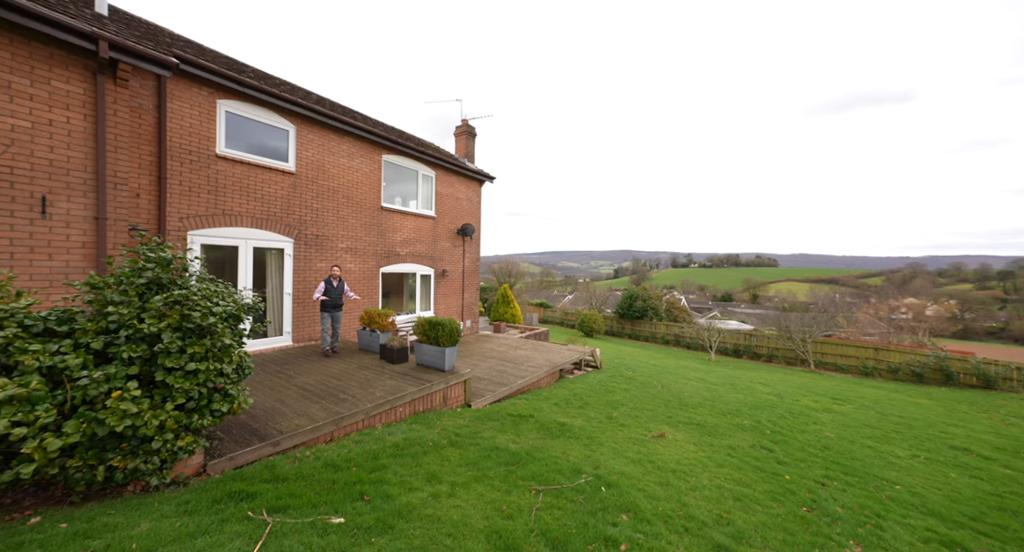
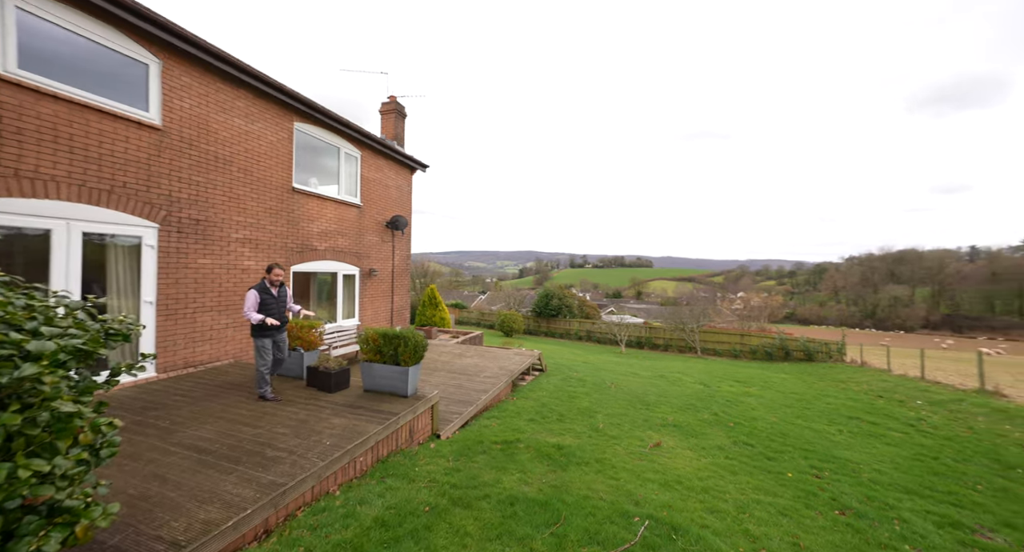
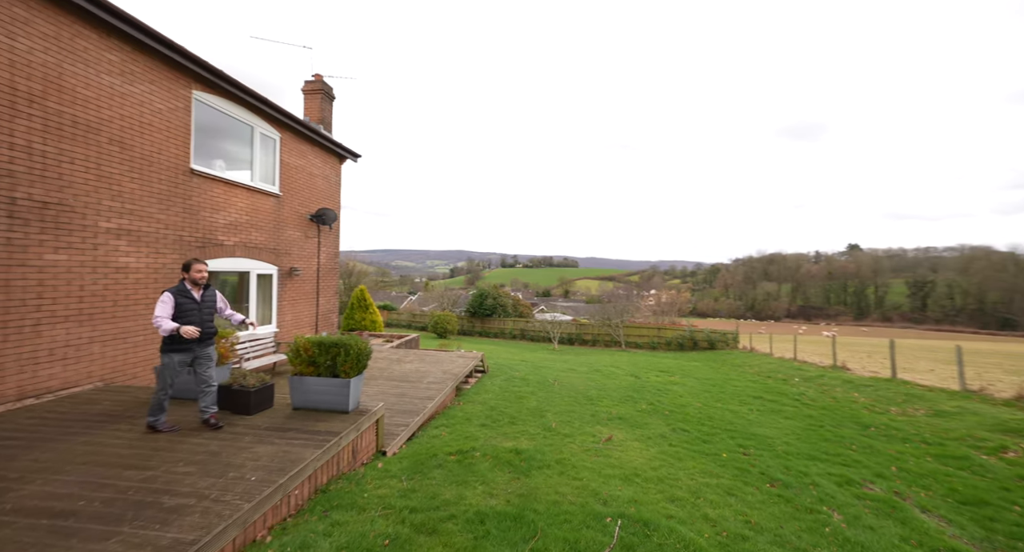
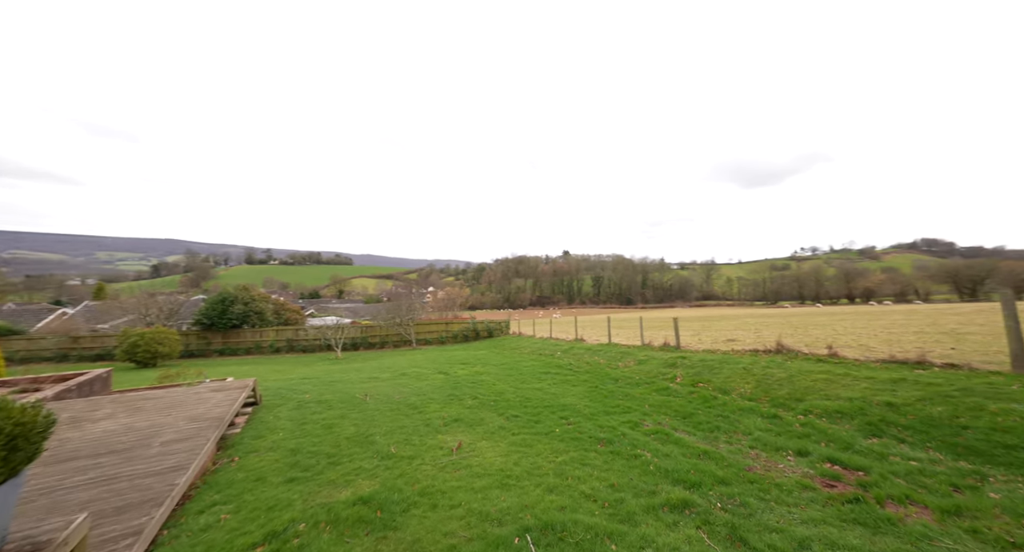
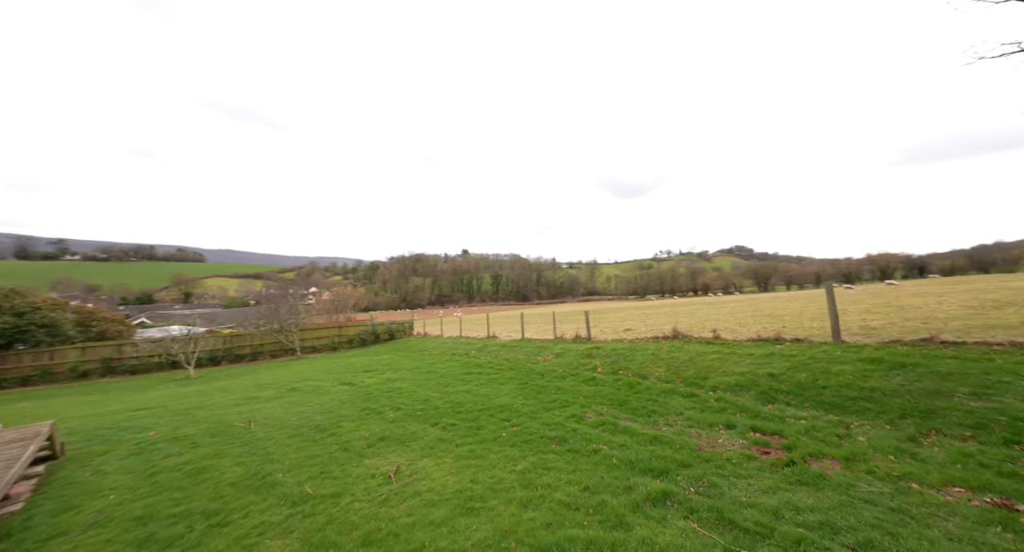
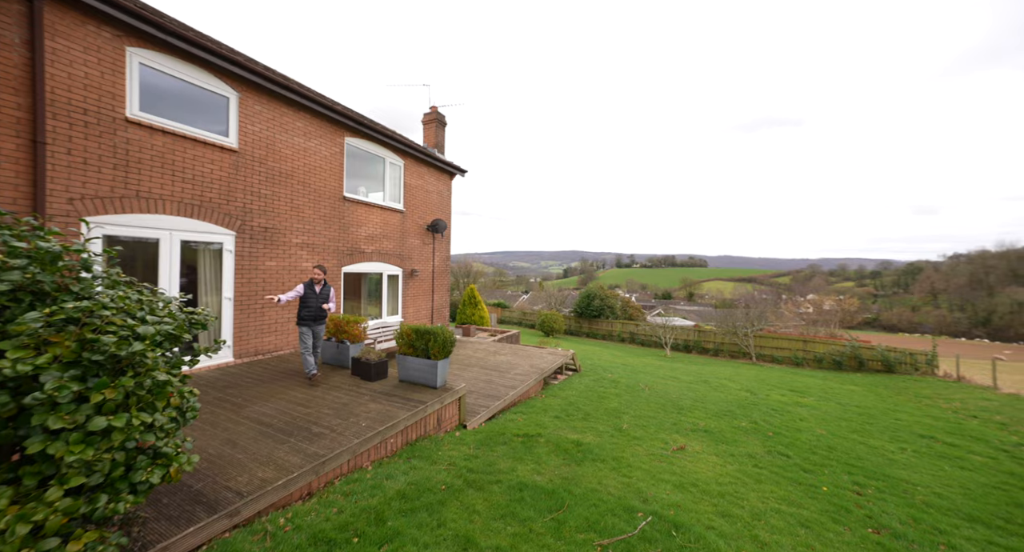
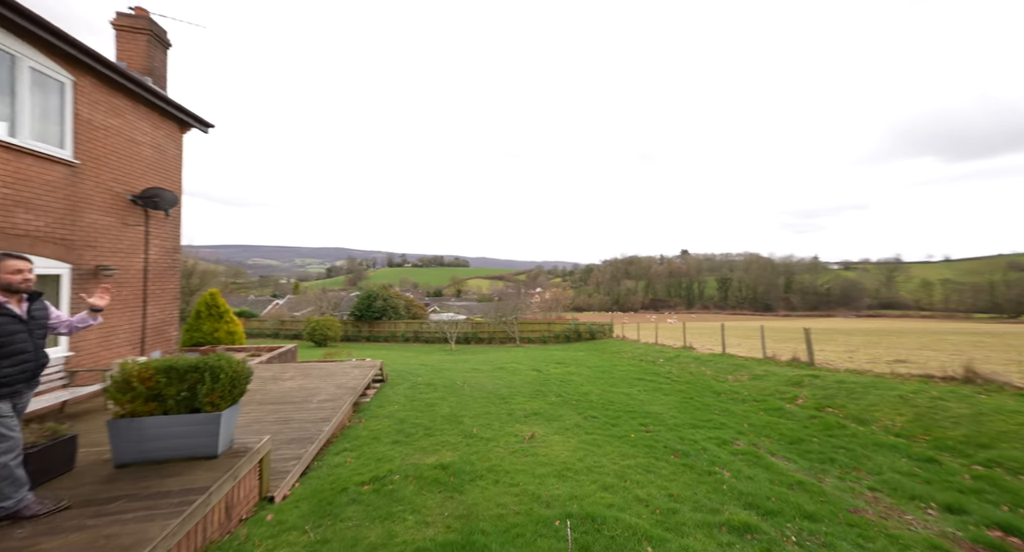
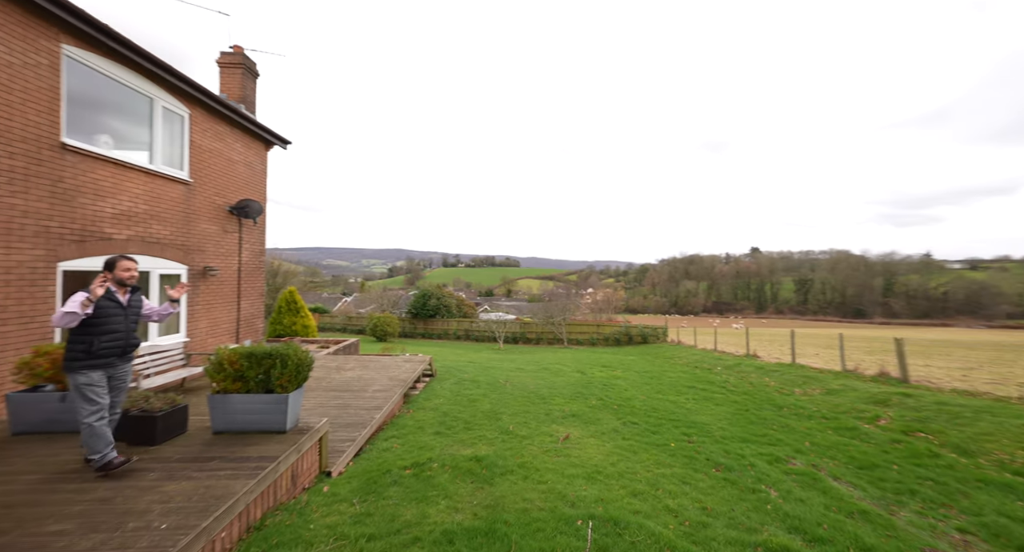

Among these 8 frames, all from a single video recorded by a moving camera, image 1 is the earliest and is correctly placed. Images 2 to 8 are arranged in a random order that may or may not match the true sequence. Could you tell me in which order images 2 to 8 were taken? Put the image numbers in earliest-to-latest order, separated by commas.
6, 2, 3, 8, 7, 4, 5
